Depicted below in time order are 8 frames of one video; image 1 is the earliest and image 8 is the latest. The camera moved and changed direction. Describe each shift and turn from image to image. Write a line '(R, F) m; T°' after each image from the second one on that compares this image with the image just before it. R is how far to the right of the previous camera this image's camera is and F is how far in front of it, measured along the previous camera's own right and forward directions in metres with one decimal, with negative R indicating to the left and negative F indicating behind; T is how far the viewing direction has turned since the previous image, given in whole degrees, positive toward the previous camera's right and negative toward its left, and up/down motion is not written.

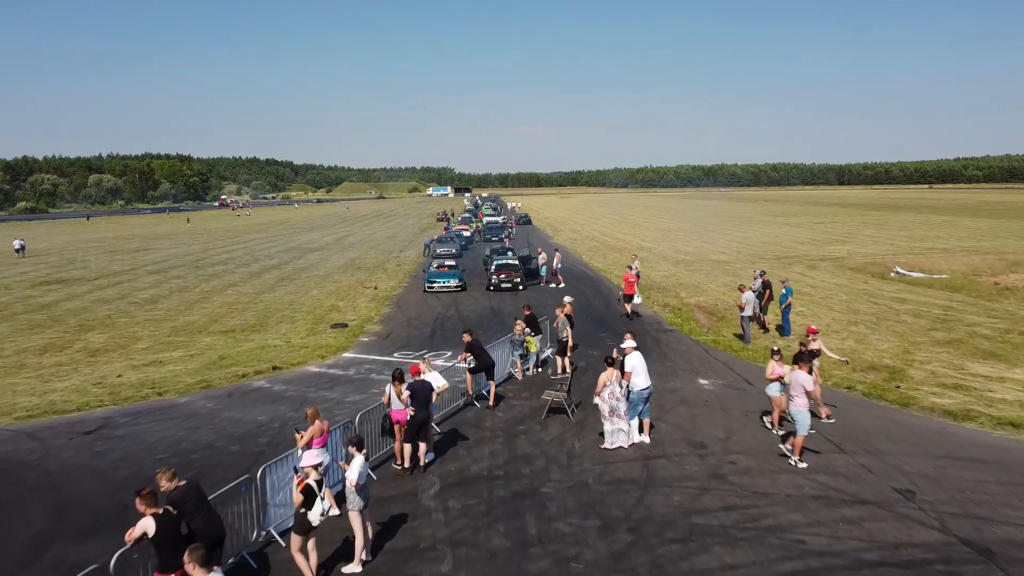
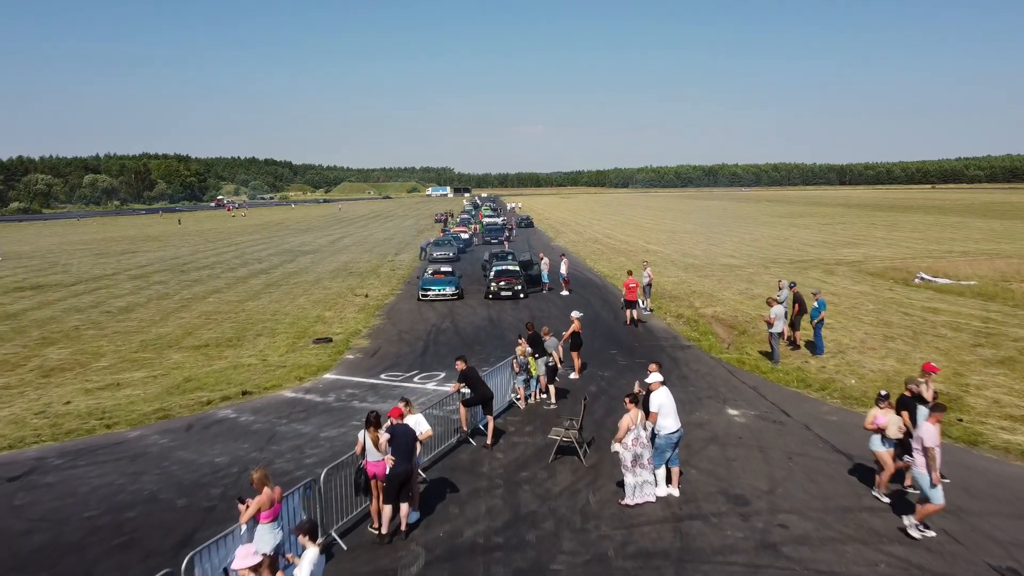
(0.0, +1.8) m; 0°
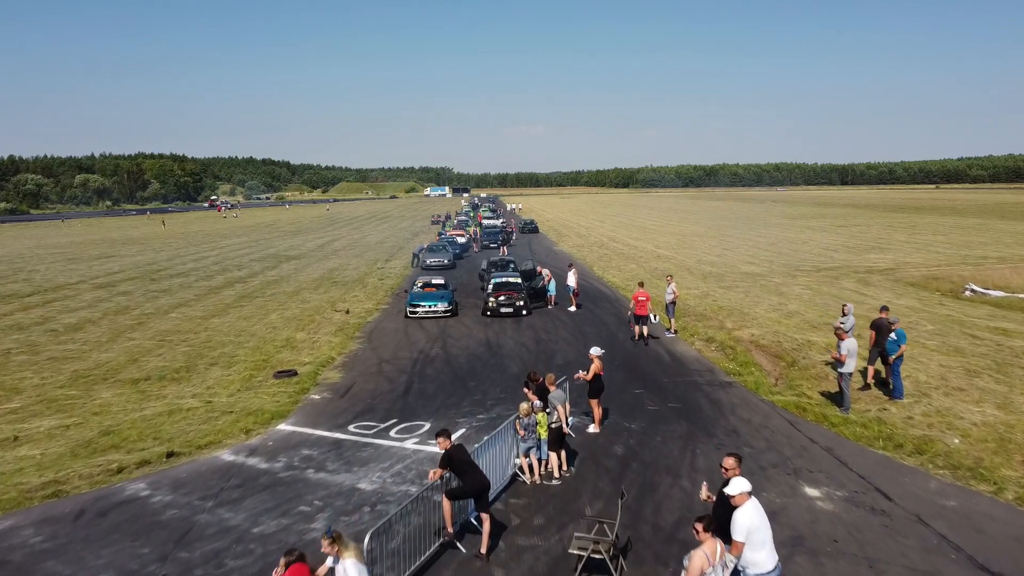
(-0.1, +3.2) m; 0°
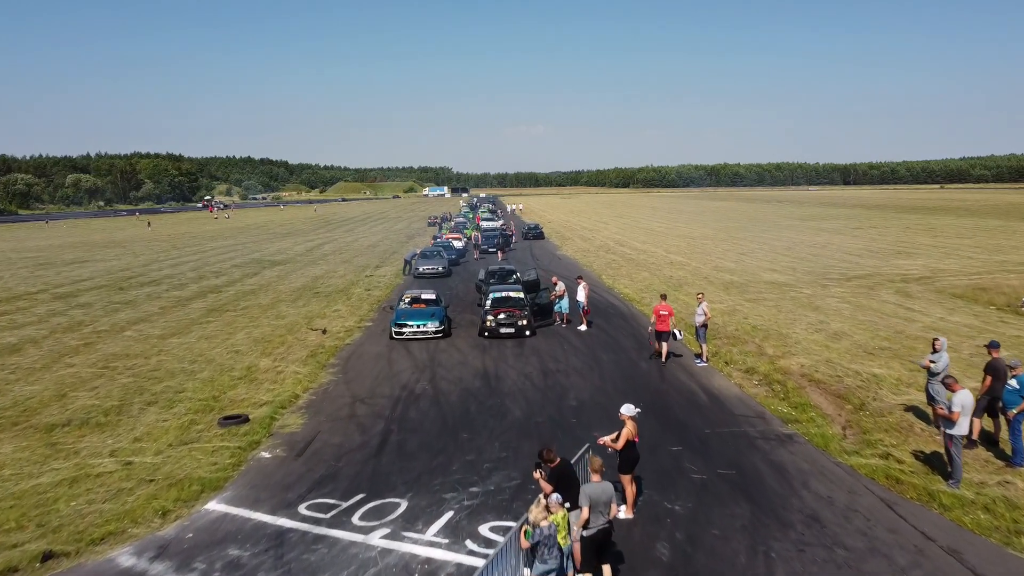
(-0.1, +3.0) m; 0°
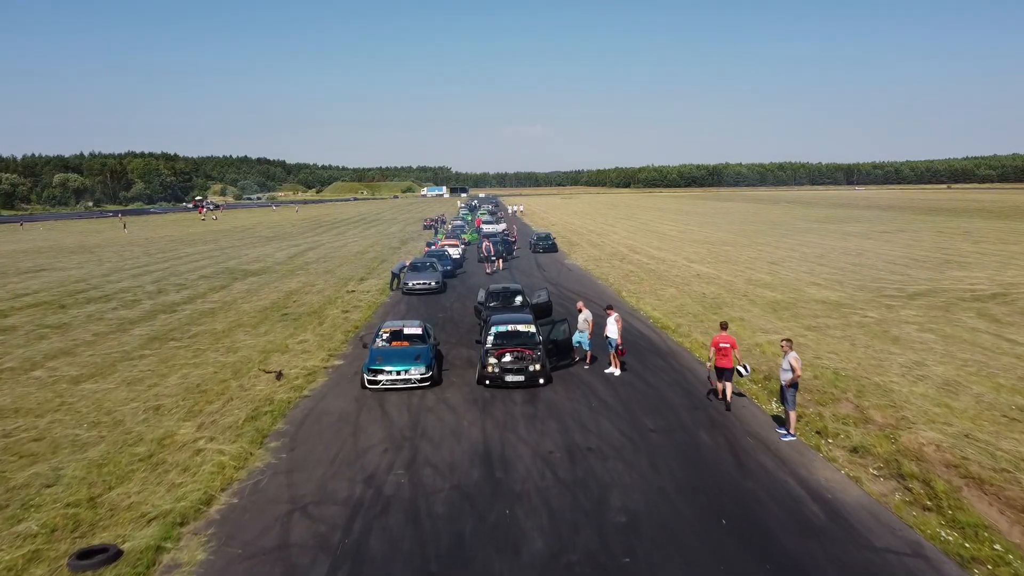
(-0.3, +4.5) m; 0°
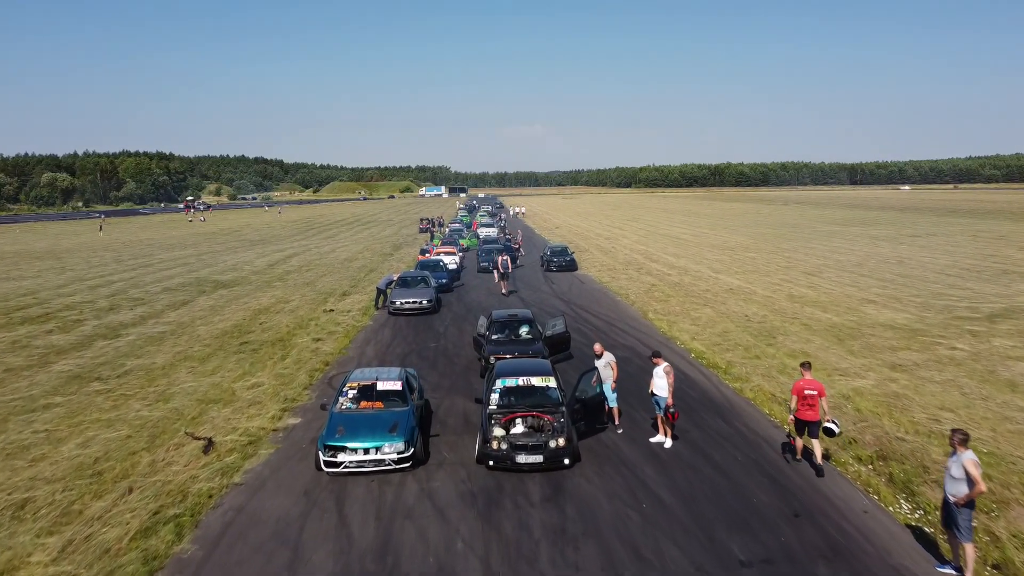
(-0.3, +4.1) m; 0°
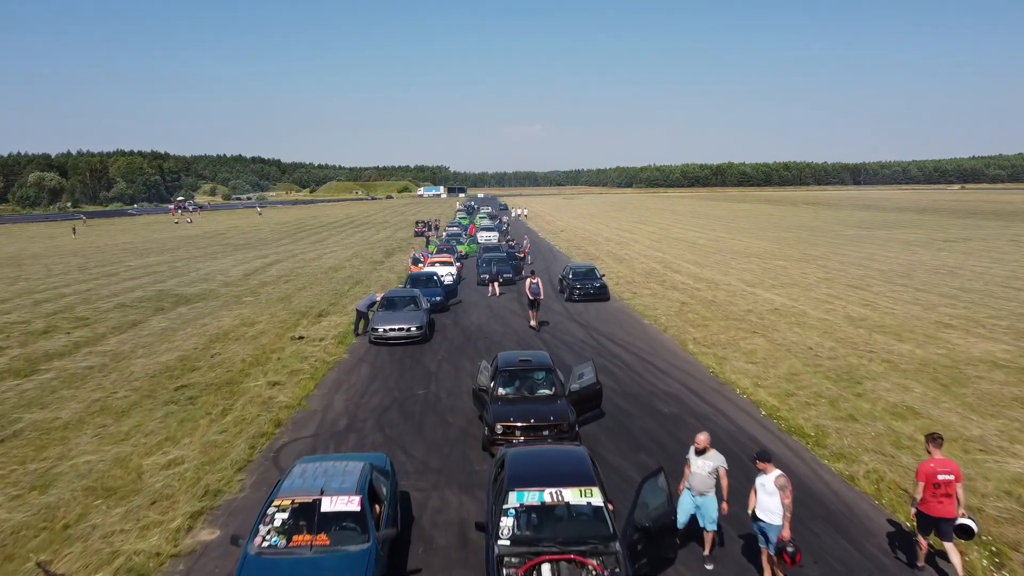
(-0.3, +4.2) m; 0°
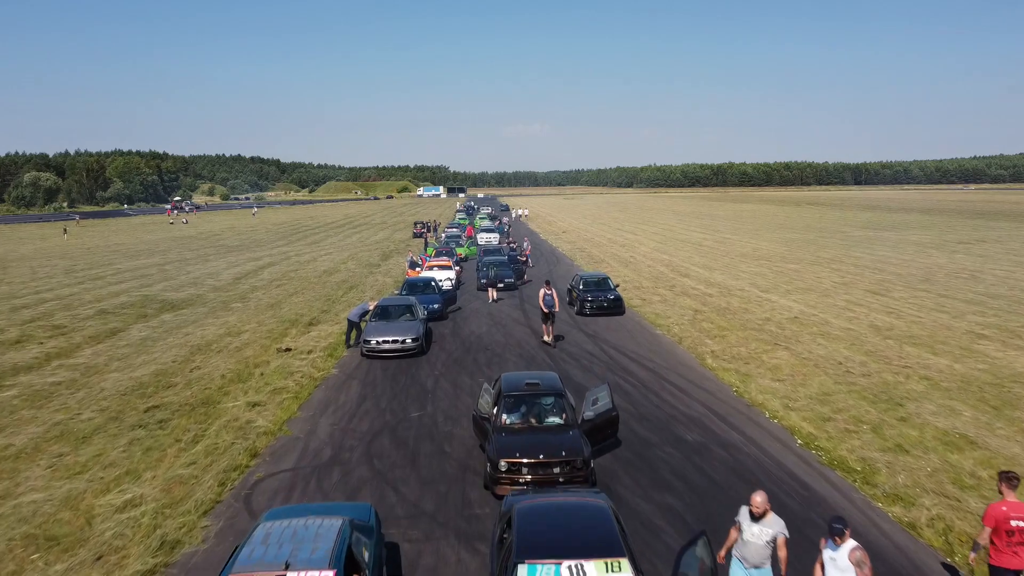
(-0.1, +1.4) m; 0°
